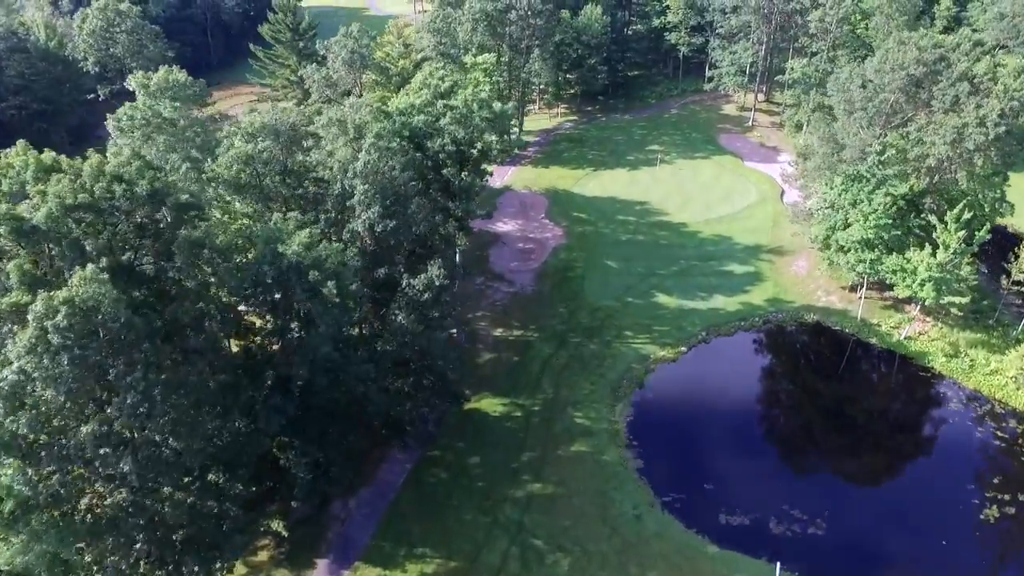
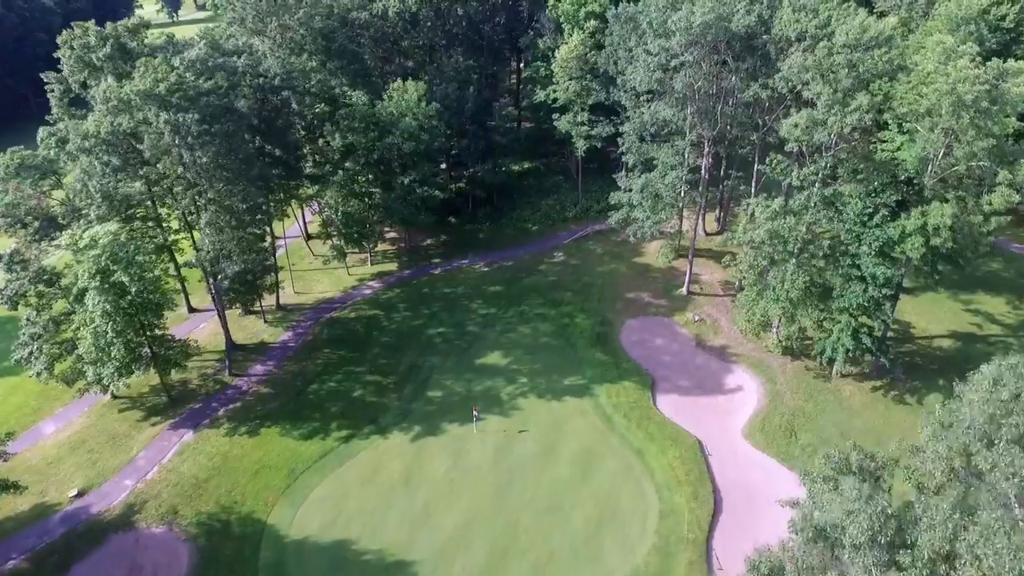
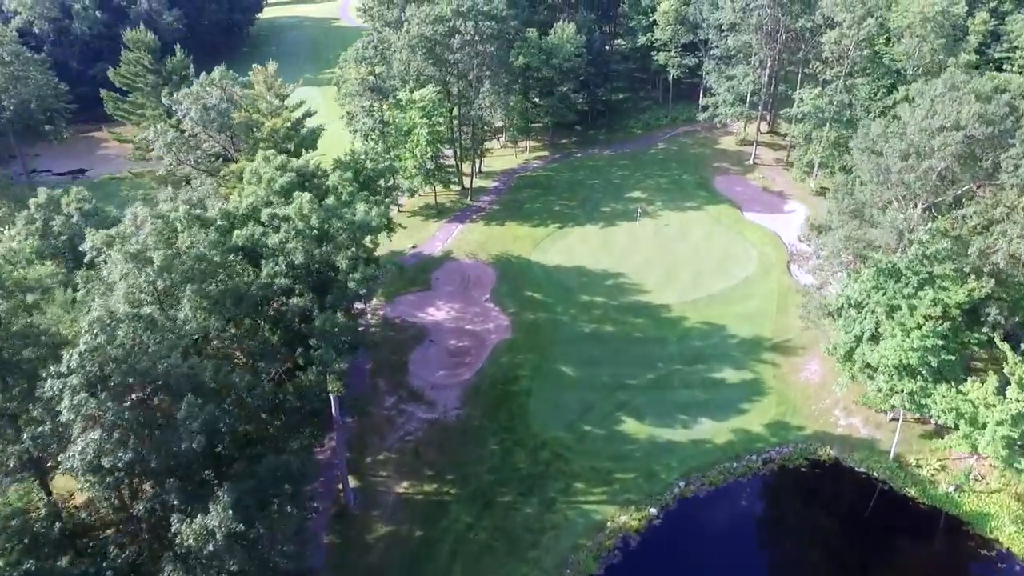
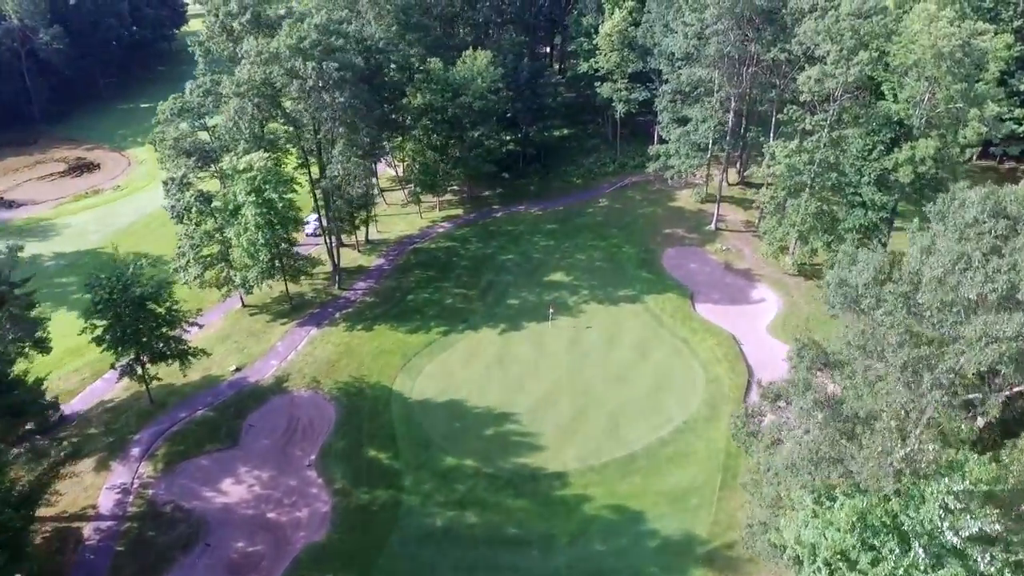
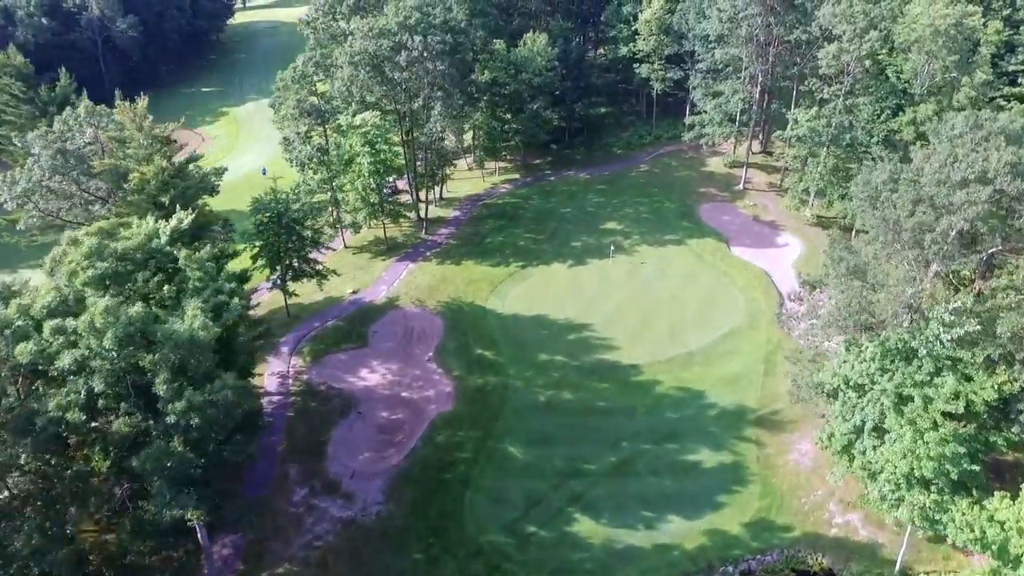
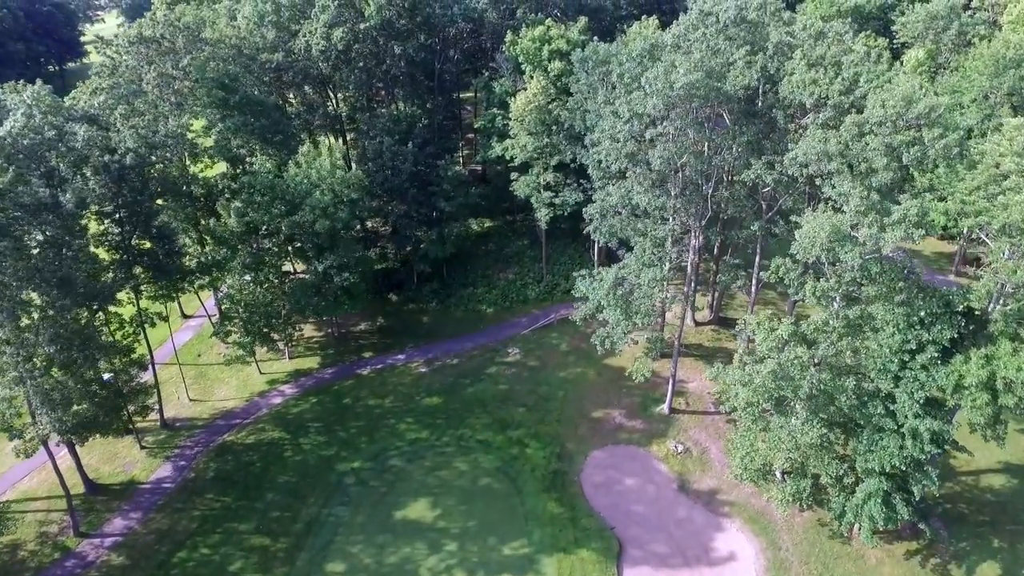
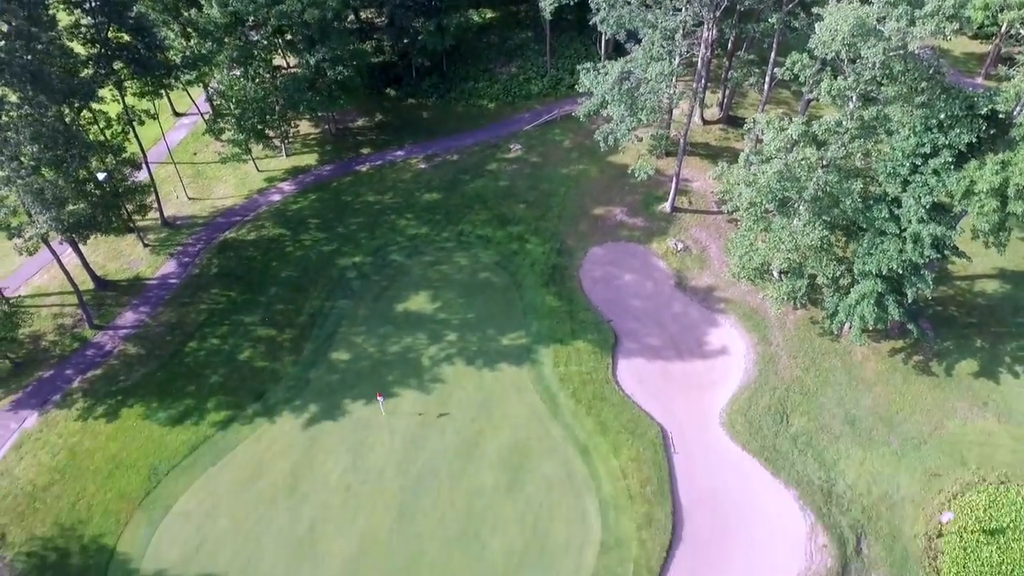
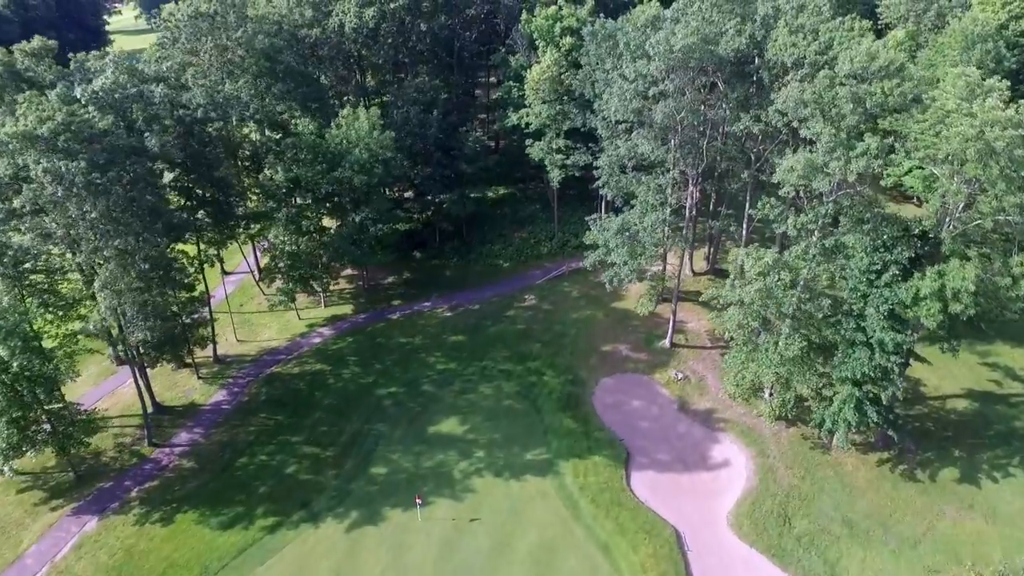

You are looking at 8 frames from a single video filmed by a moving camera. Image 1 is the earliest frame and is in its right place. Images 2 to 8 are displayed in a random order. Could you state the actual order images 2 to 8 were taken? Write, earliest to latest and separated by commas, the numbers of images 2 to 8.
3, 5, 4, 2, 8, 6, 7
